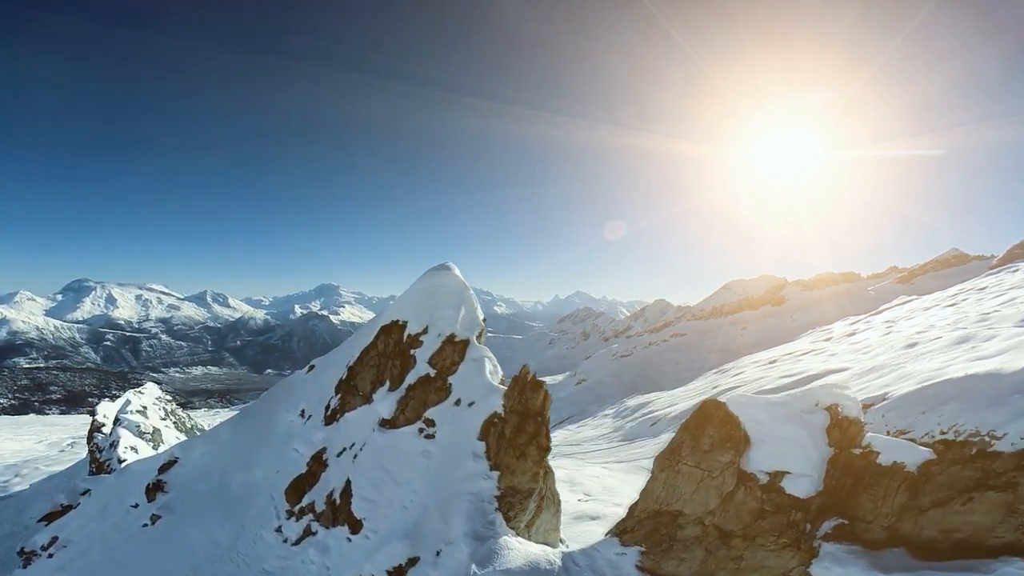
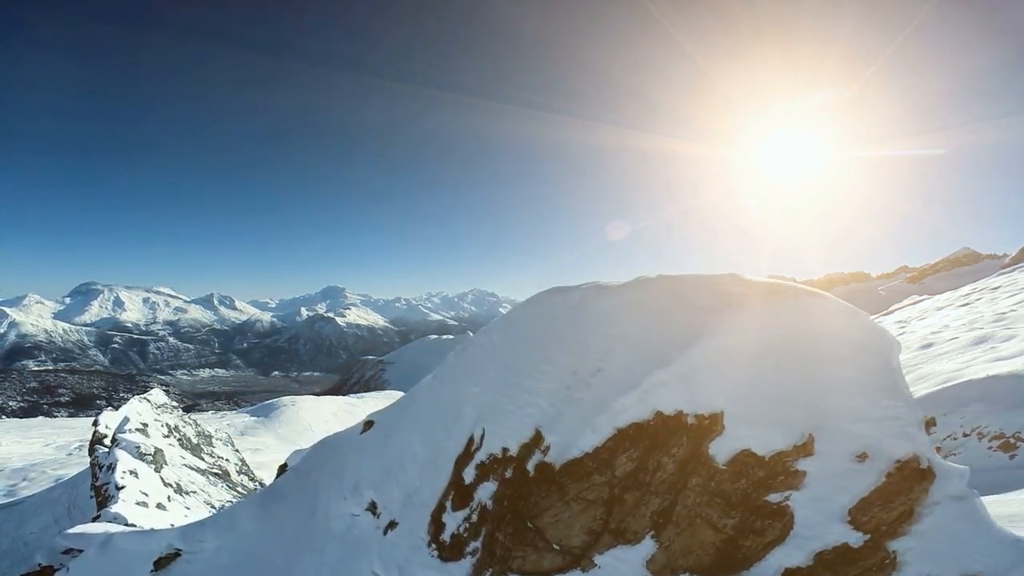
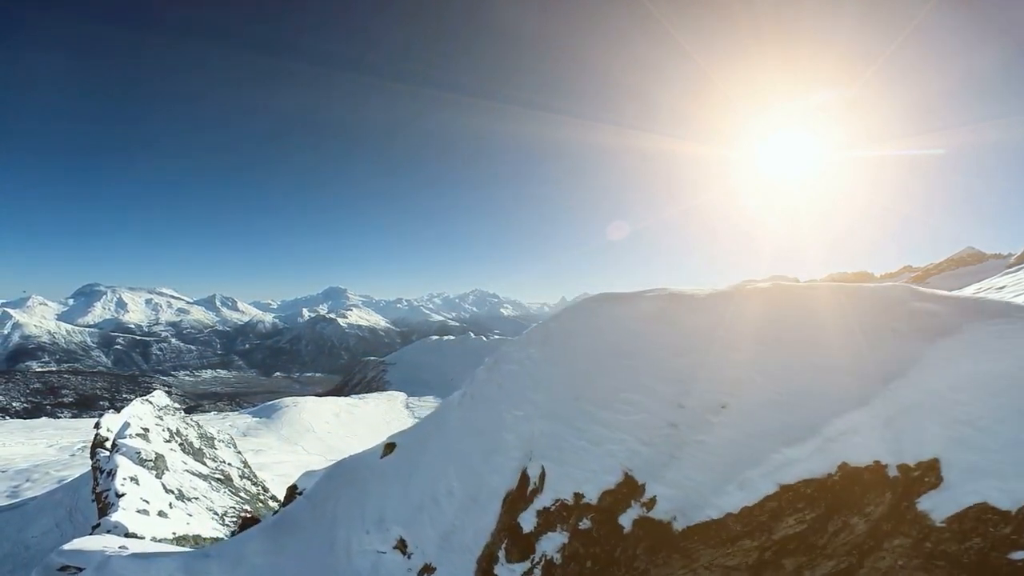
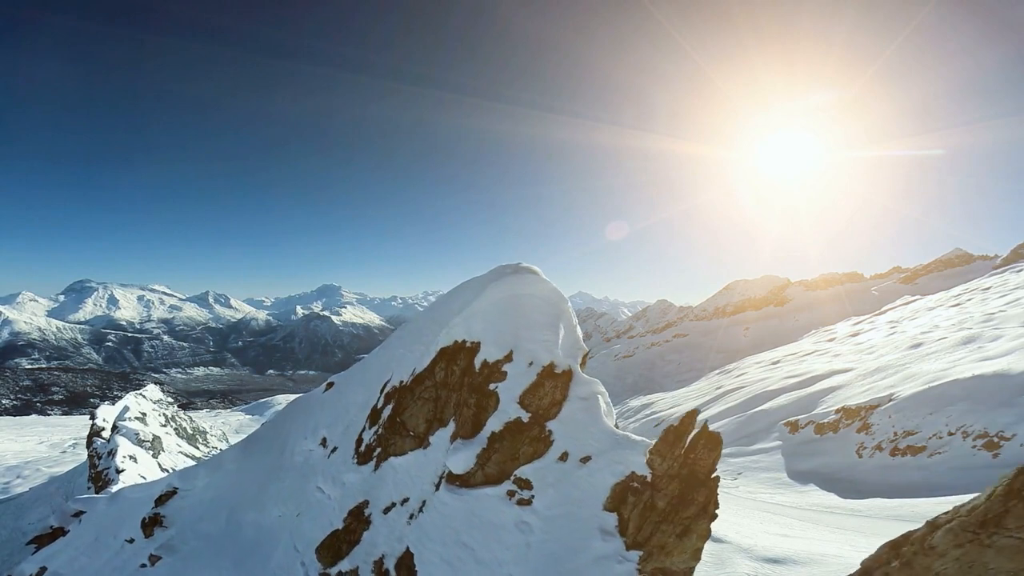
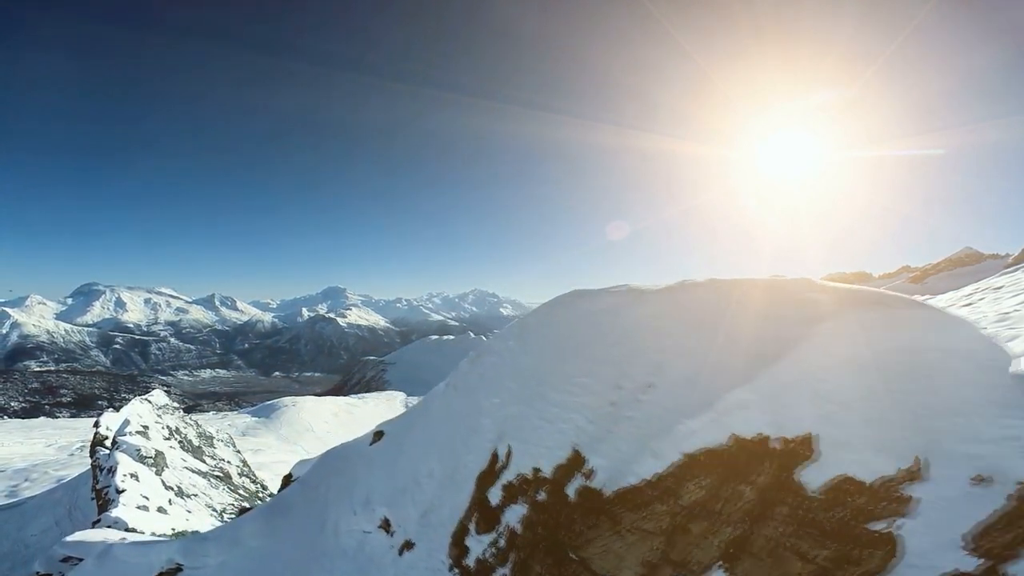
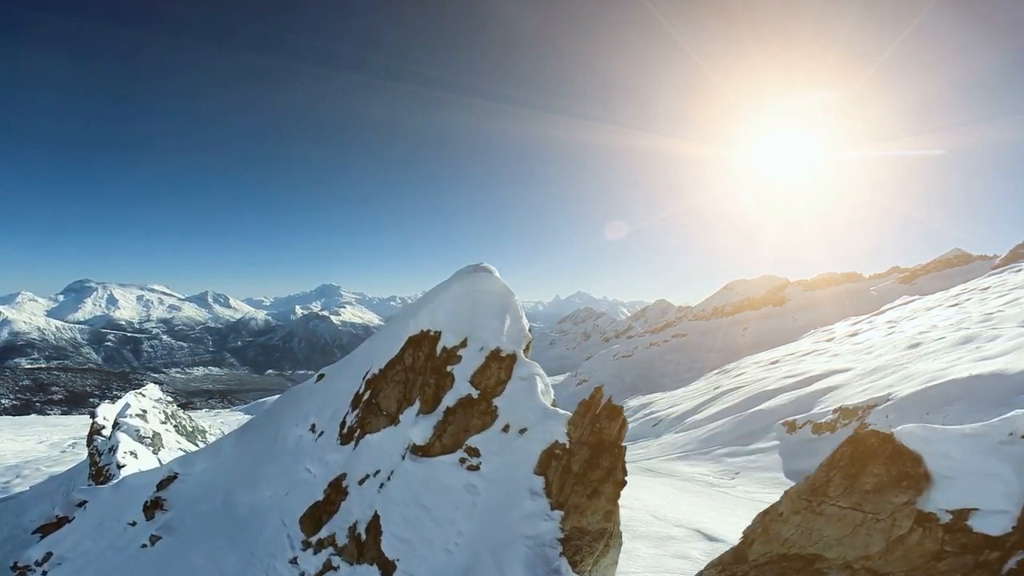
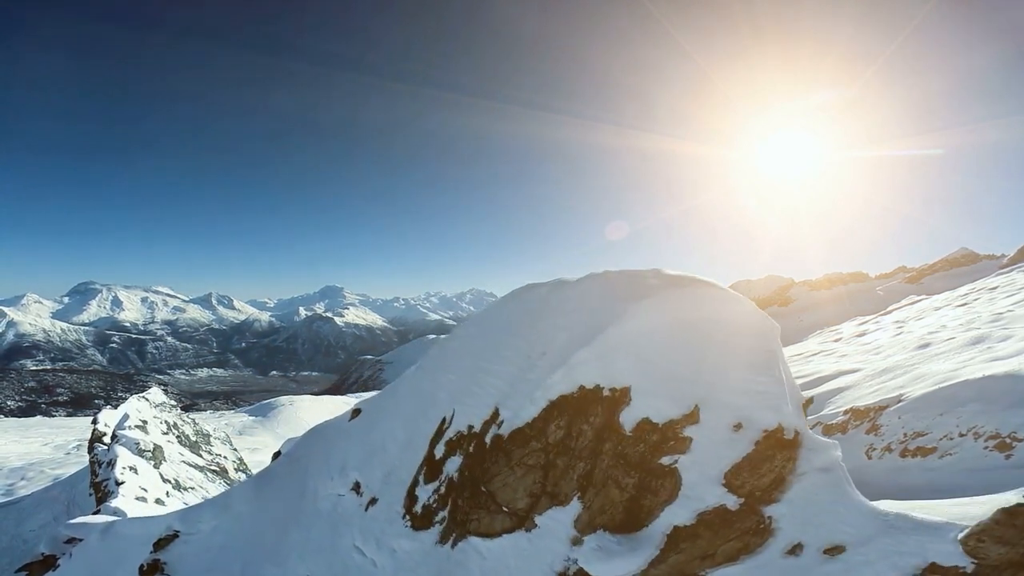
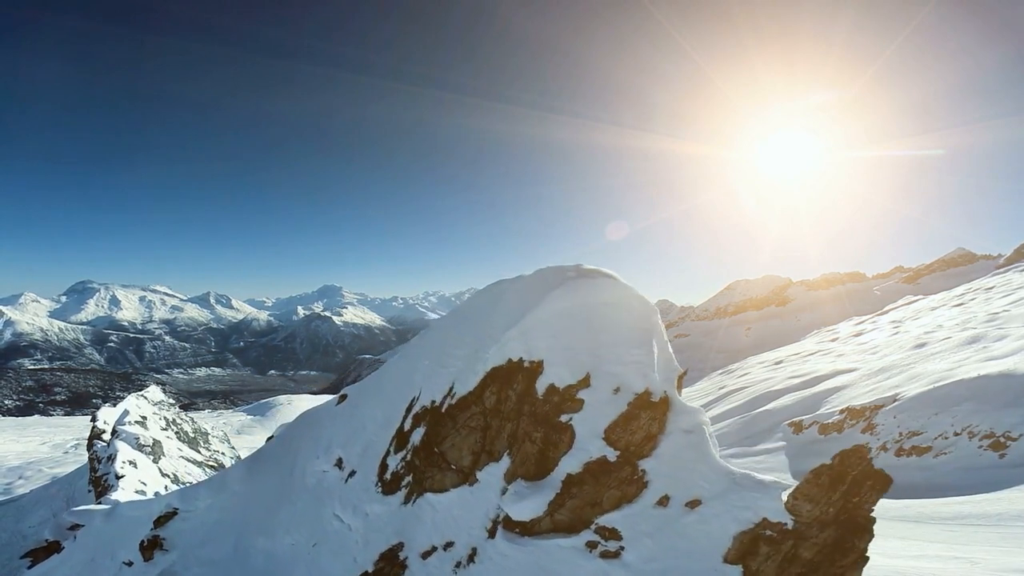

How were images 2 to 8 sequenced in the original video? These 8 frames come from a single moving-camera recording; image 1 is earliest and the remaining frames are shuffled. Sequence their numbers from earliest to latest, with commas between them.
6, 4, 8, 7, 2, 5, 3
